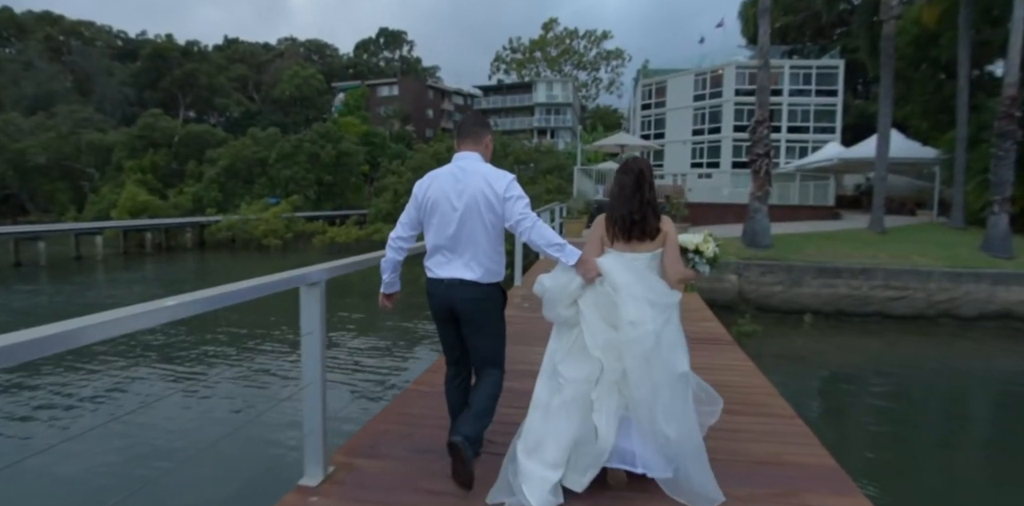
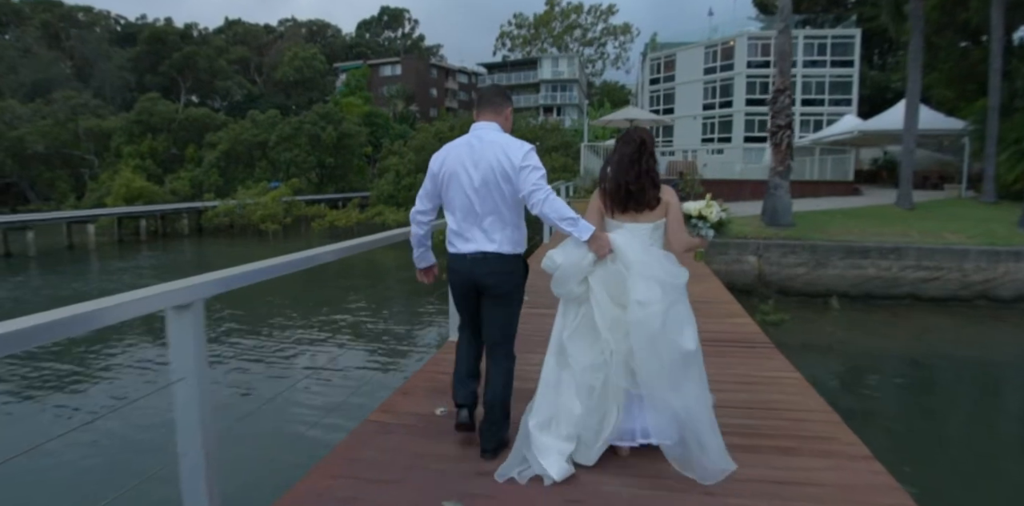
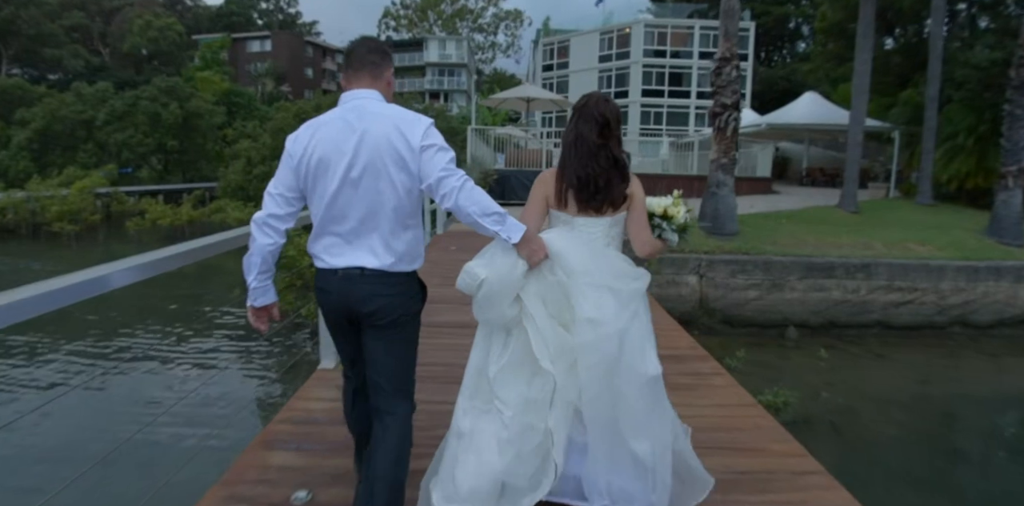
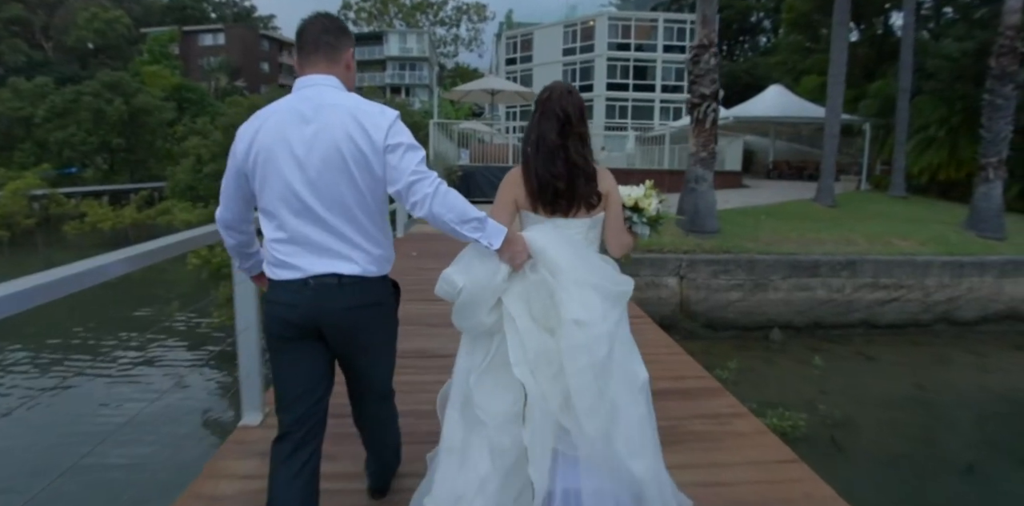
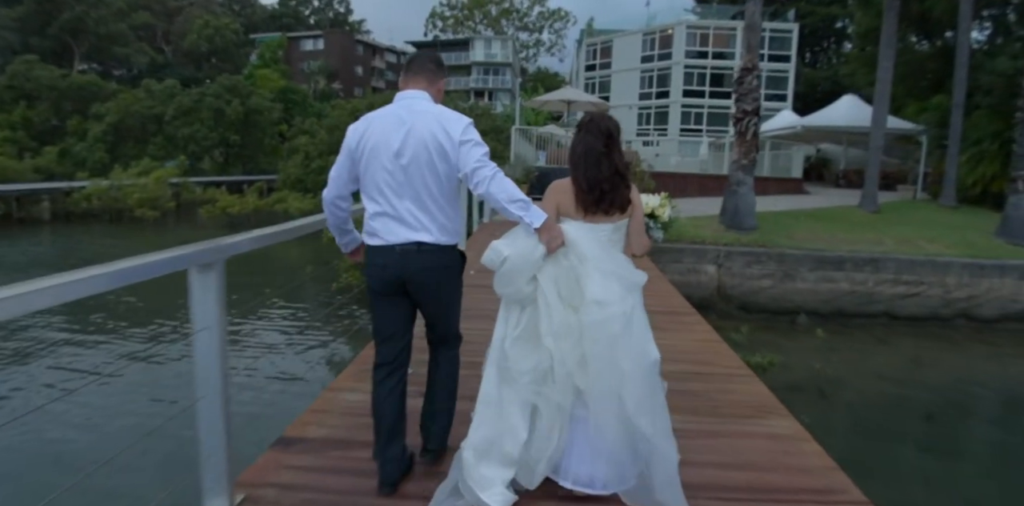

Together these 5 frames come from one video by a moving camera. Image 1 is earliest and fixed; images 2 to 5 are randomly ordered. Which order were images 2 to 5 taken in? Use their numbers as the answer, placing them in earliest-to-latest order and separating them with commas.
2, 5, 3, 4
